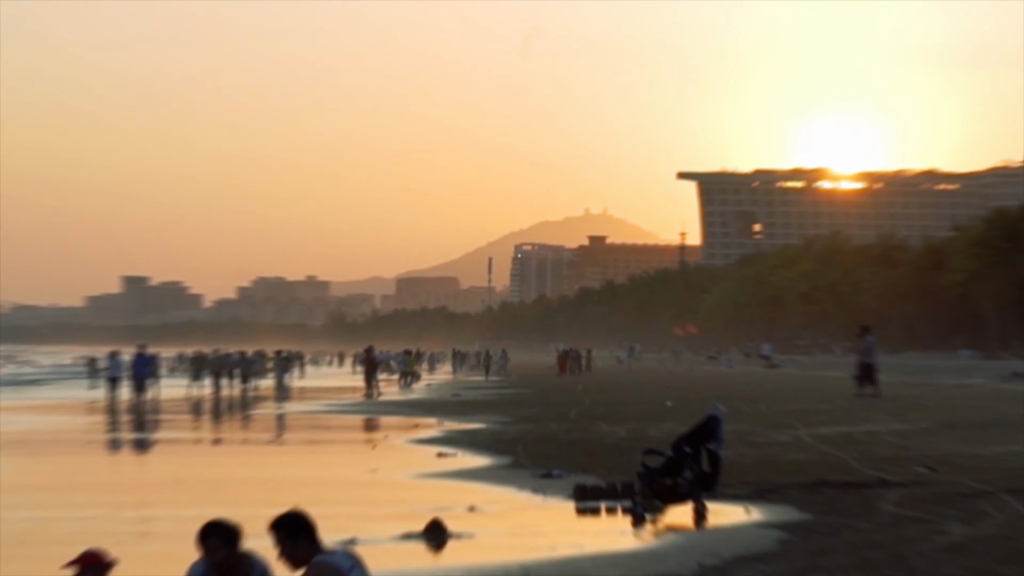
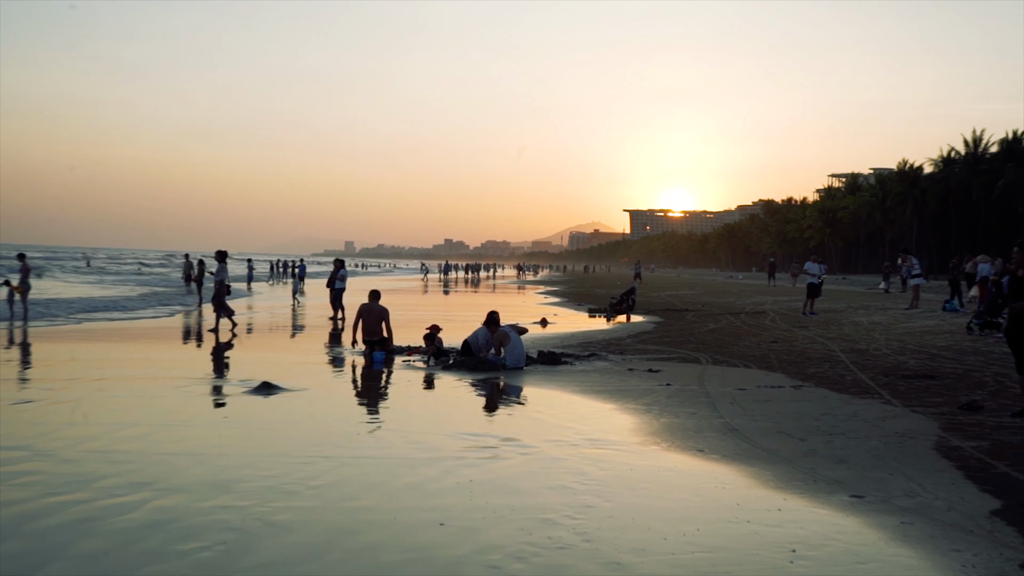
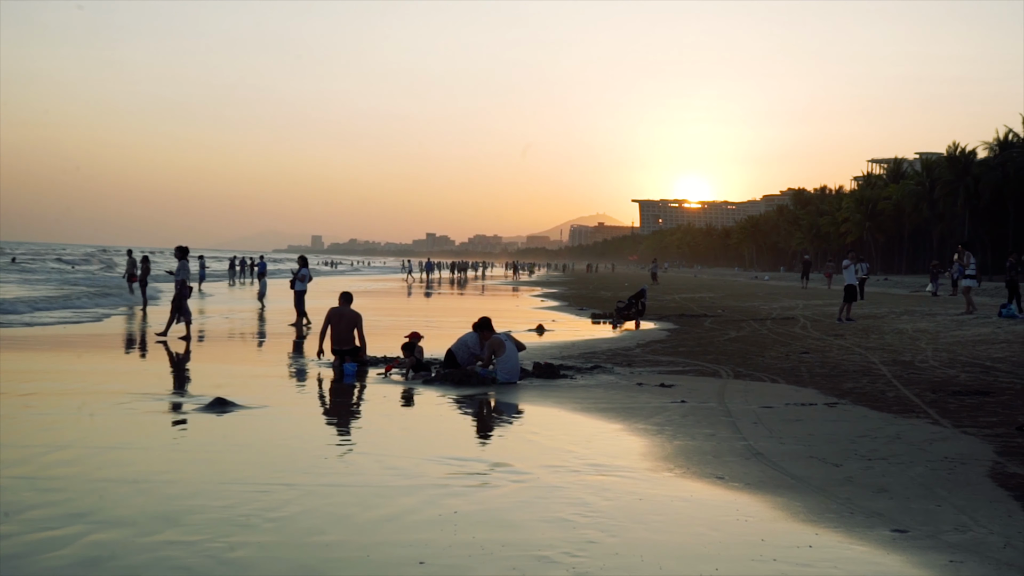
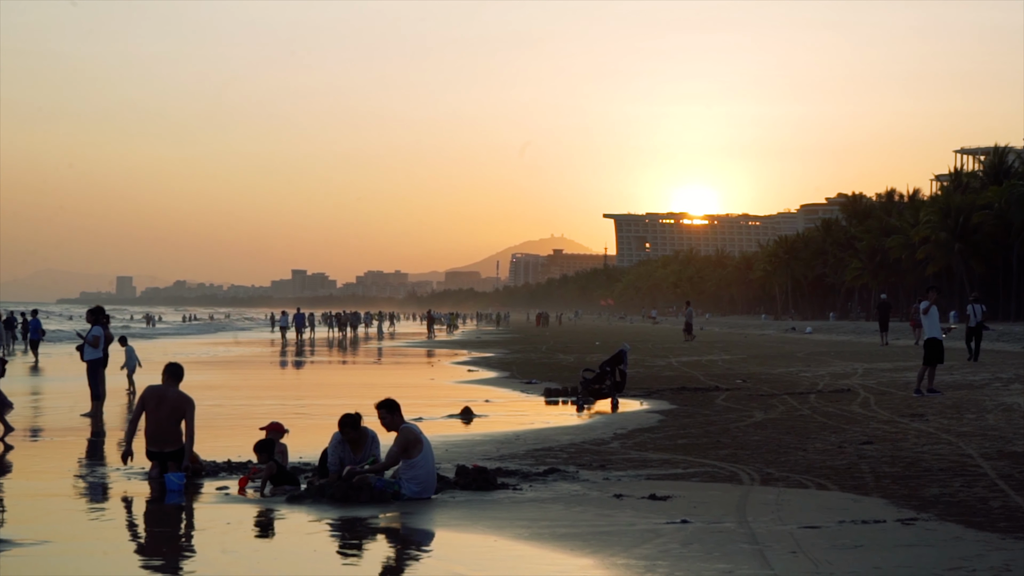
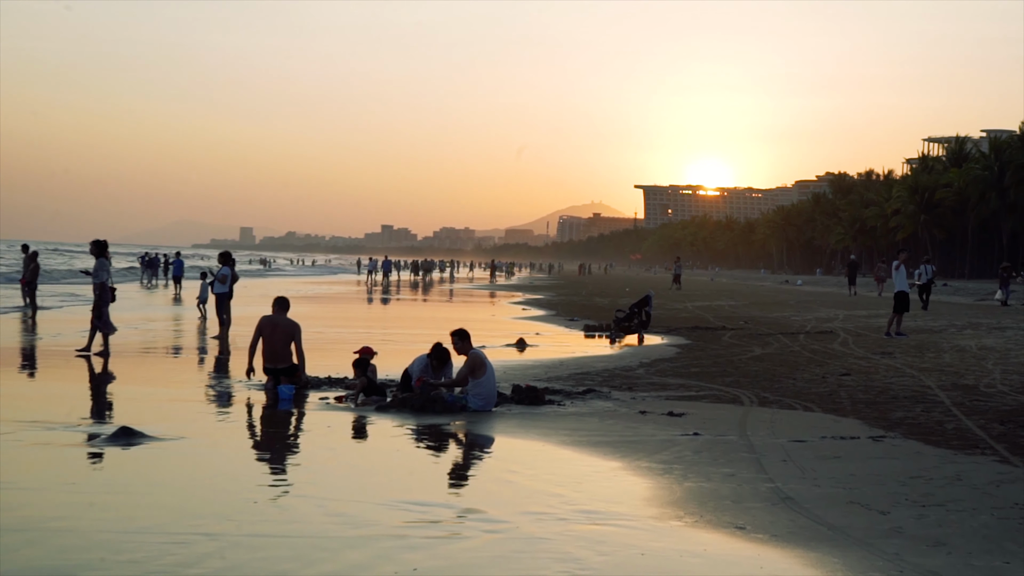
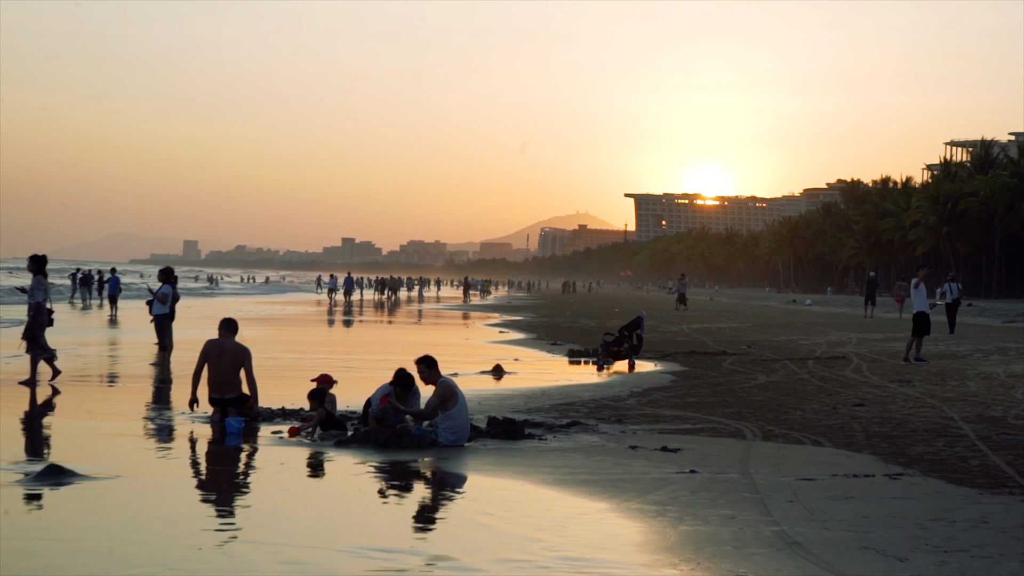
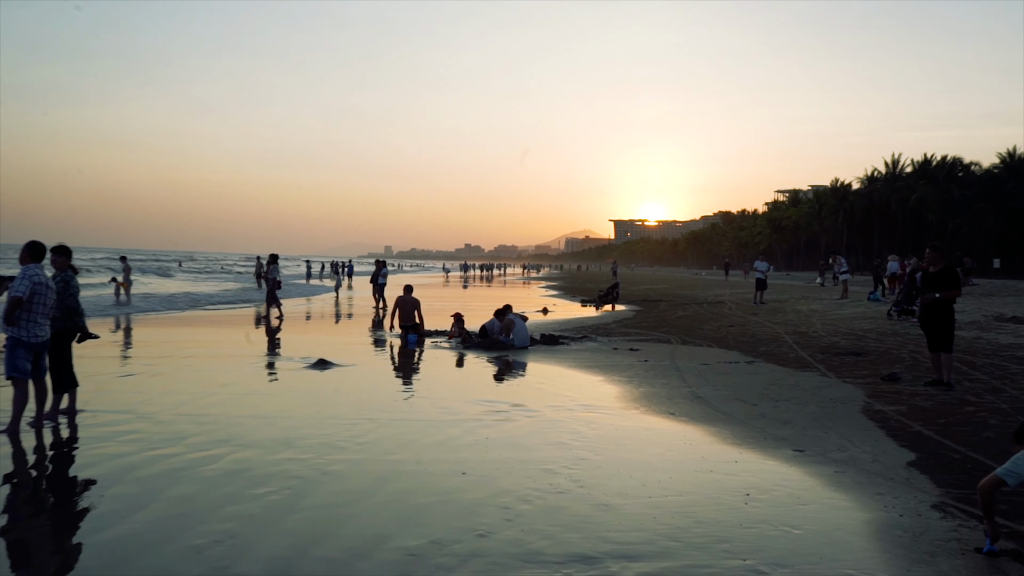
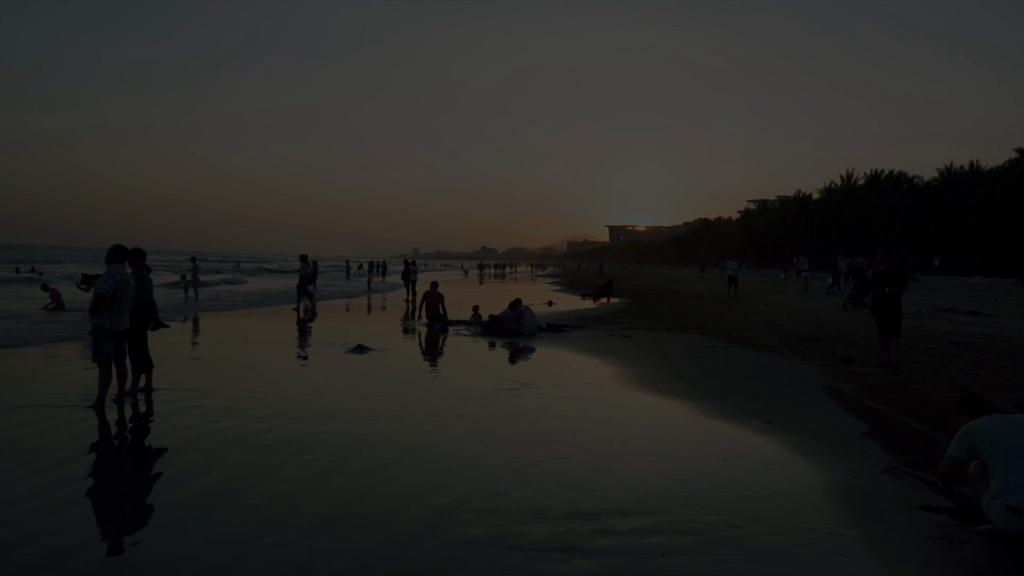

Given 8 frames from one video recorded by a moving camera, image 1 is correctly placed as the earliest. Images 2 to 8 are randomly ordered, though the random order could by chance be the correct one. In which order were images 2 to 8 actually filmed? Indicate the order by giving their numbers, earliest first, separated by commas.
4, 6, 5, 3, 2, 7, 8
